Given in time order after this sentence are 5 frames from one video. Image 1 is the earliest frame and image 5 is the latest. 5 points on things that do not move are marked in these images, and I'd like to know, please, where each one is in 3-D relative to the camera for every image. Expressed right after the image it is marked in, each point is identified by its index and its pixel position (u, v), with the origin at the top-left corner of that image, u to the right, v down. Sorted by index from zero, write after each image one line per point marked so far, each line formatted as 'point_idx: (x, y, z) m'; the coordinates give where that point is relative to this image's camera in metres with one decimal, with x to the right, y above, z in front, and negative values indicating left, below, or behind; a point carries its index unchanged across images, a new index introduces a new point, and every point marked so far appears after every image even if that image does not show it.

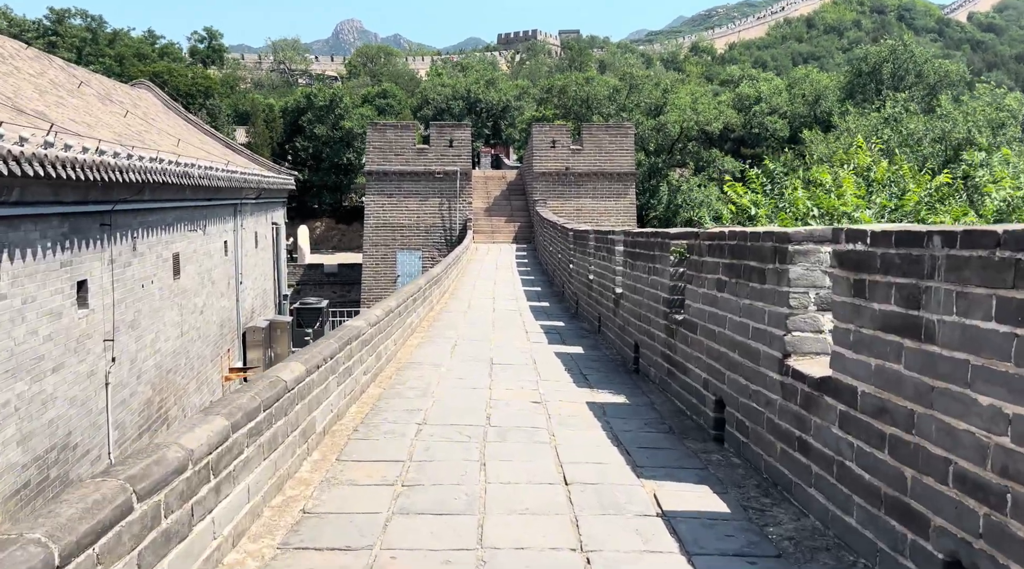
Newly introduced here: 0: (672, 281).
0: (+1.0, 0.0, +5.3) m
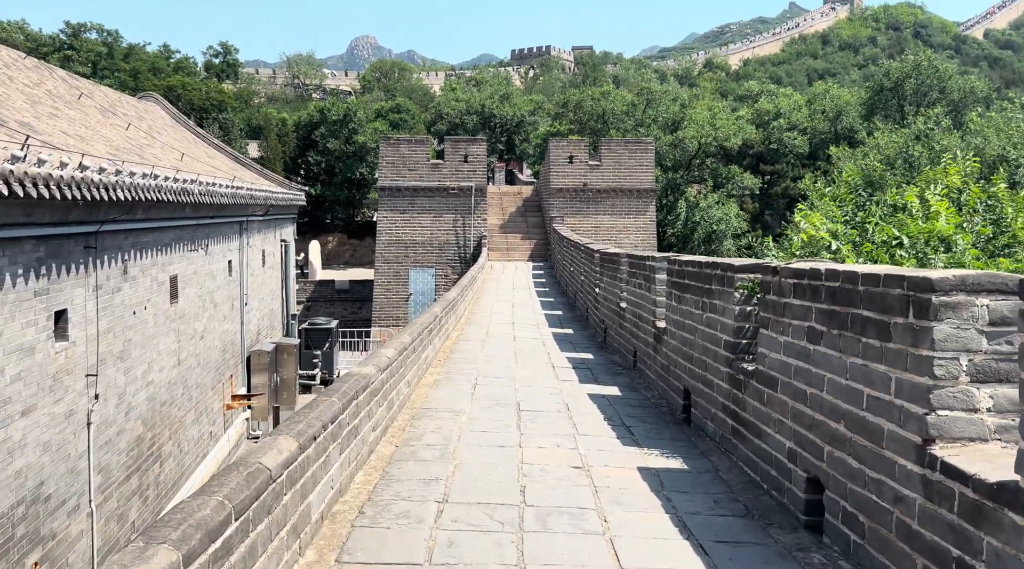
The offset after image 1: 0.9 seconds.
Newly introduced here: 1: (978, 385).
0: (+1.2, -0.2, +4.5) m
1: (+1.4, -0.3, +2.5) m
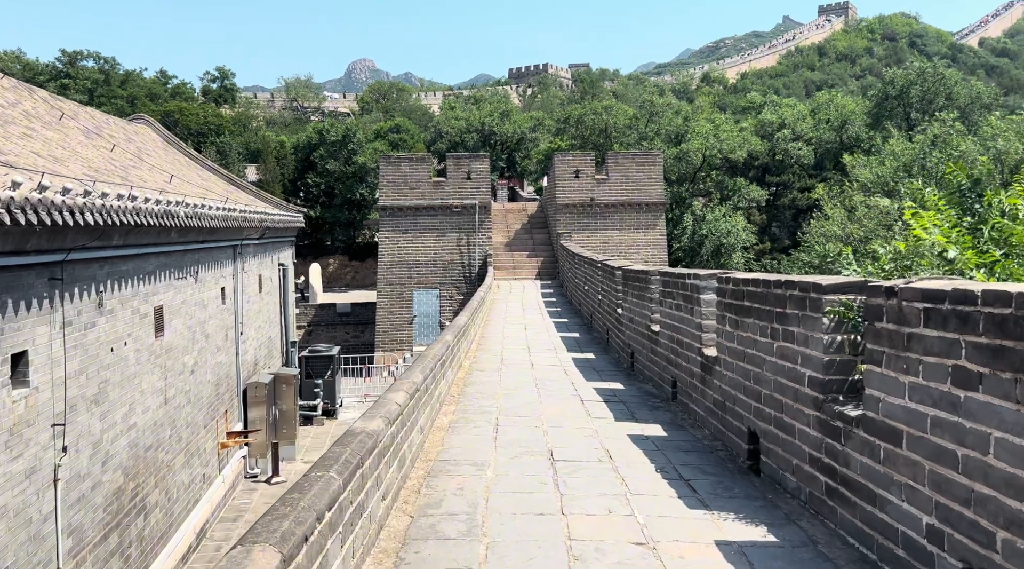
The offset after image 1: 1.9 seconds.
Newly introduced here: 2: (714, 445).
0: (+1.4, -0.3, +3.7) m
1: (+1.5, -0.4, +1.7) m
2: (+1.2, -1.0, +5.1) m
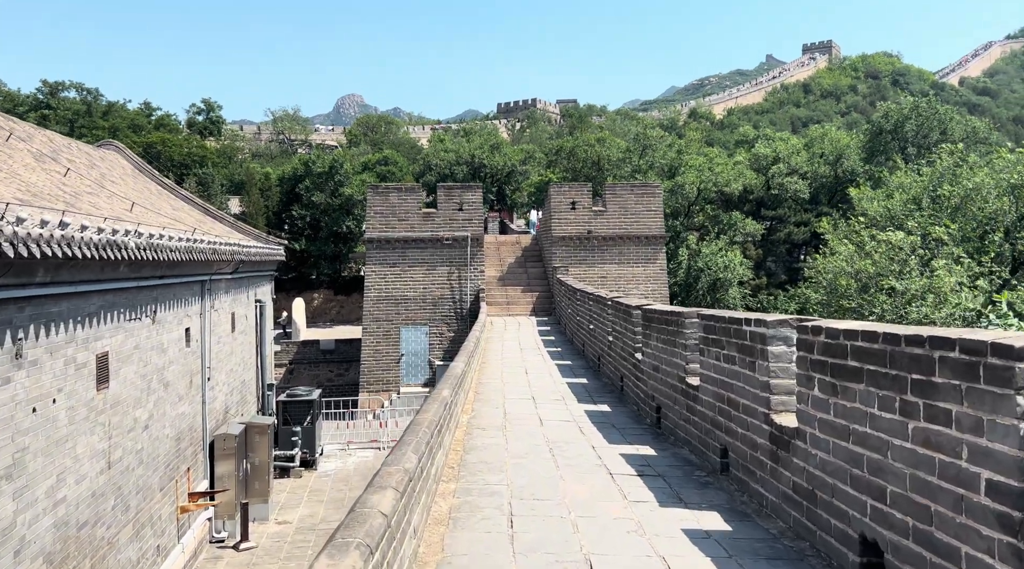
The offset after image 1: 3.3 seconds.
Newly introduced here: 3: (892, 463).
0: (+1.5, -0.5, +2.5) m
1: (+1.7, -0.5, +0.4) m
2: (+1.3, -1.2, +3.9) m
3: (+1.4, -0.7, +3.1) m
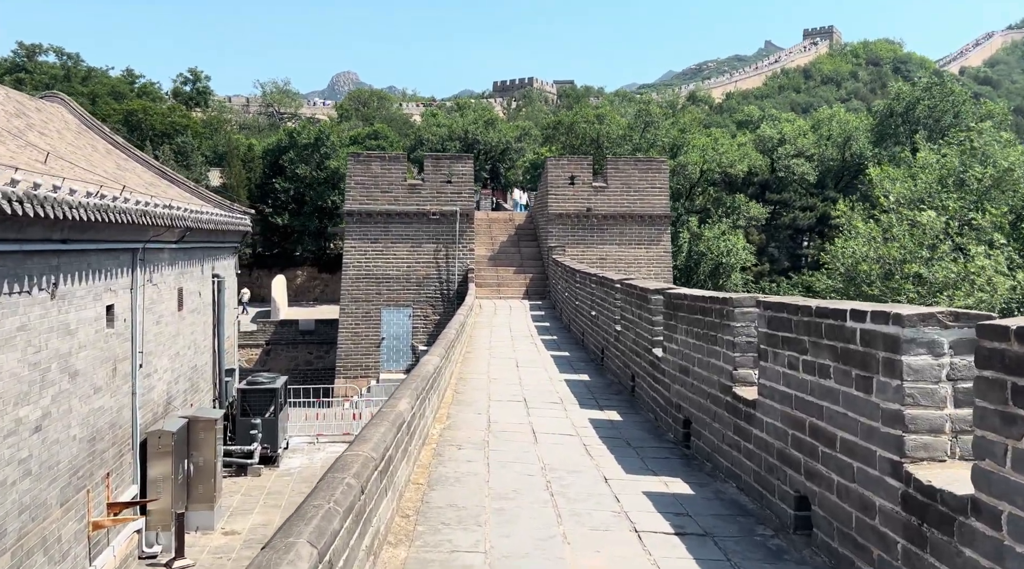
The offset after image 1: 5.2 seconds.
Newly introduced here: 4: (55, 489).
0: (+1.5, -0.4, +0.7) m
1: (+1.7, -0.4, -1.3) m
2: (+1.3, -1.1, +2.2) m
3: (+1.4, -0.6, +1.4) m
4: (-3.9, -1.7, +7.1) m
